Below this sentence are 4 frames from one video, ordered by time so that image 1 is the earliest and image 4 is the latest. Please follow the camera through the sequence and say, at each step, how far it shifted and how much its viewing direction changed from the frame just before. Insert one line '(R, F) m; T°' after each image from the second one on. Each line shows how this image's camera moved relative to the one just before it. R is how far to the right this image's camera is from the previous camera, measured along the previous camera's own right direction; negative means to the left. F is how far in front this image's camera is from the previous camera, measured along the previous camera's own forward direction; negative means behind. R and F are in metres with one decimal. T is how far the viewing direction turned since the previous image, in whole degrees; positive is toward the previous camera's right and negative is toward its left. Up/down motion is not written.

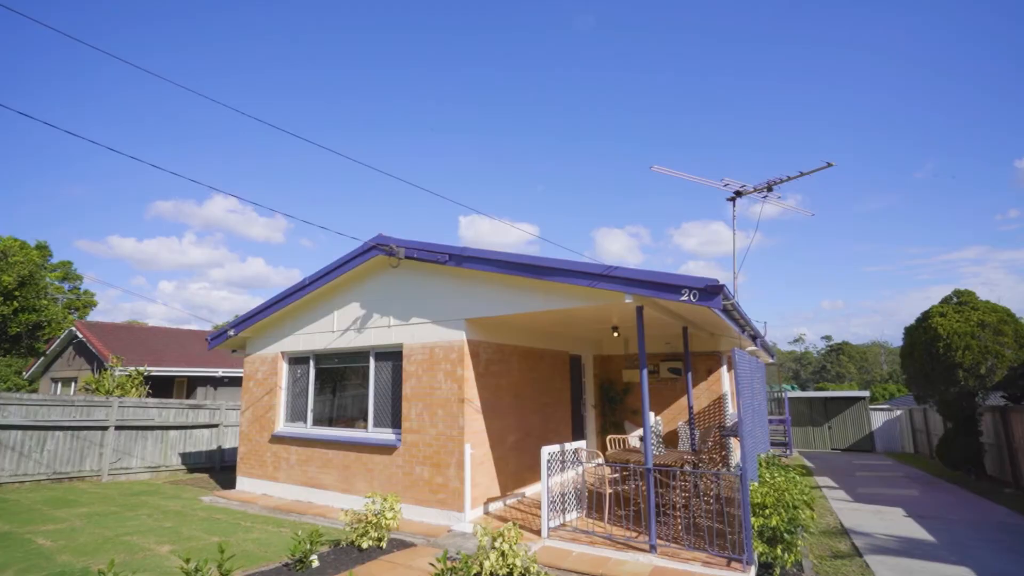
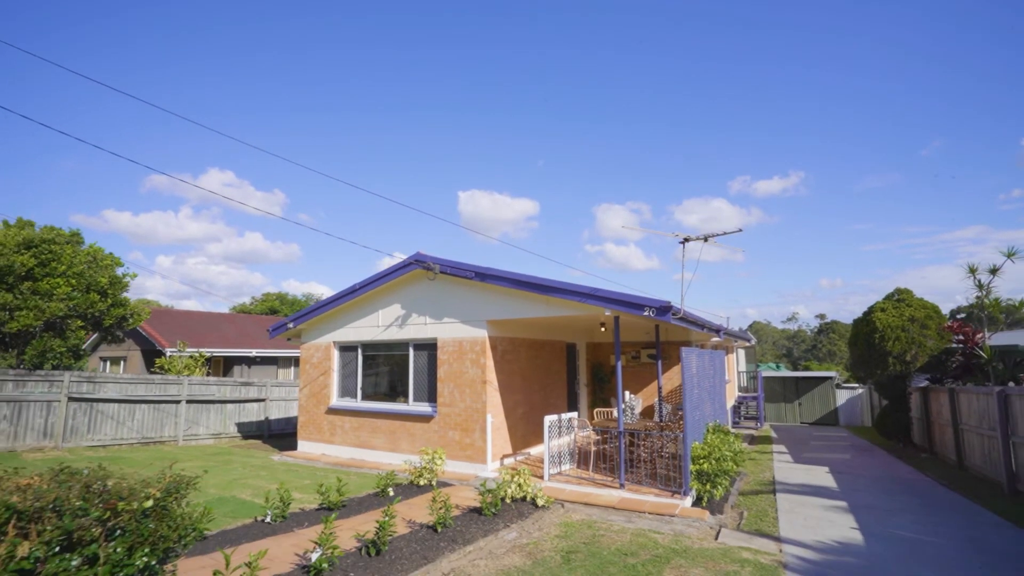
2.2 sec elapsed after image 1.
(-0.2, -2.1) m; 0°
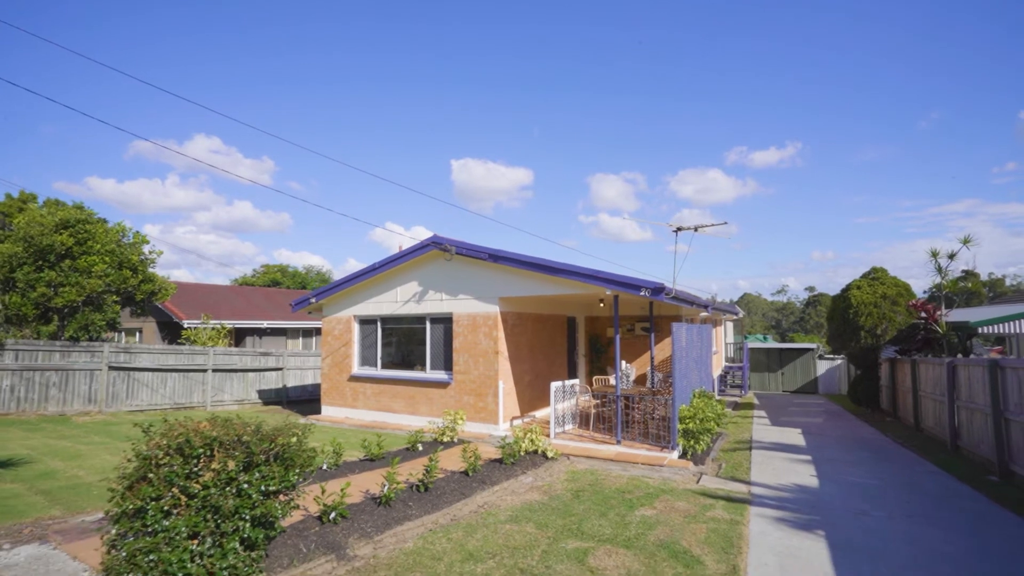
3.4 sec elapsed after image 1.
(-0.3, -1.0) m; +1°
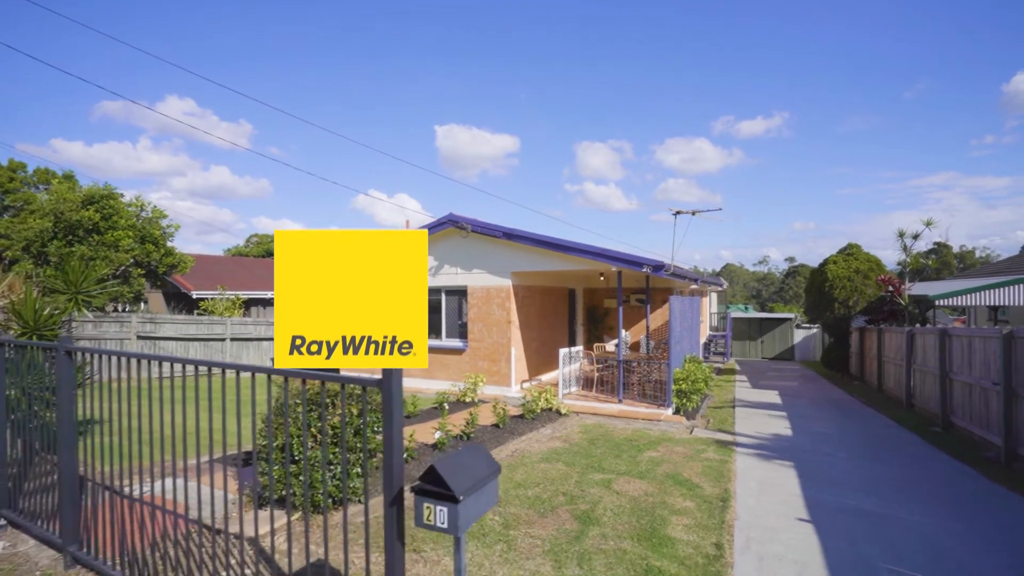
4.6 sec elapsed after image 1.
(-0.6, -0.9) m; +2°
